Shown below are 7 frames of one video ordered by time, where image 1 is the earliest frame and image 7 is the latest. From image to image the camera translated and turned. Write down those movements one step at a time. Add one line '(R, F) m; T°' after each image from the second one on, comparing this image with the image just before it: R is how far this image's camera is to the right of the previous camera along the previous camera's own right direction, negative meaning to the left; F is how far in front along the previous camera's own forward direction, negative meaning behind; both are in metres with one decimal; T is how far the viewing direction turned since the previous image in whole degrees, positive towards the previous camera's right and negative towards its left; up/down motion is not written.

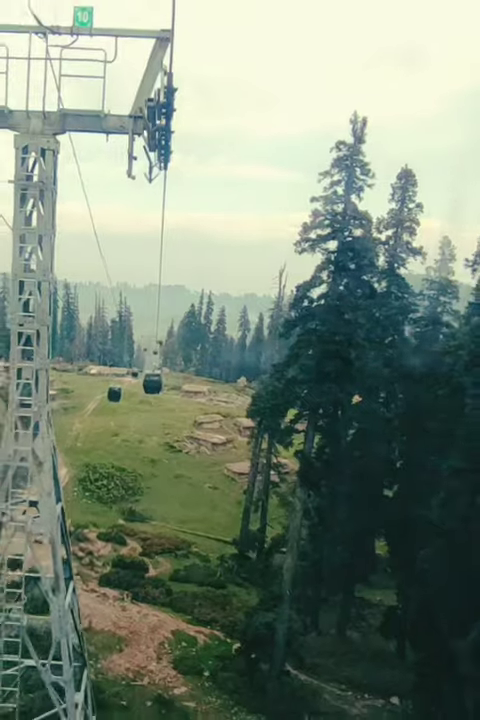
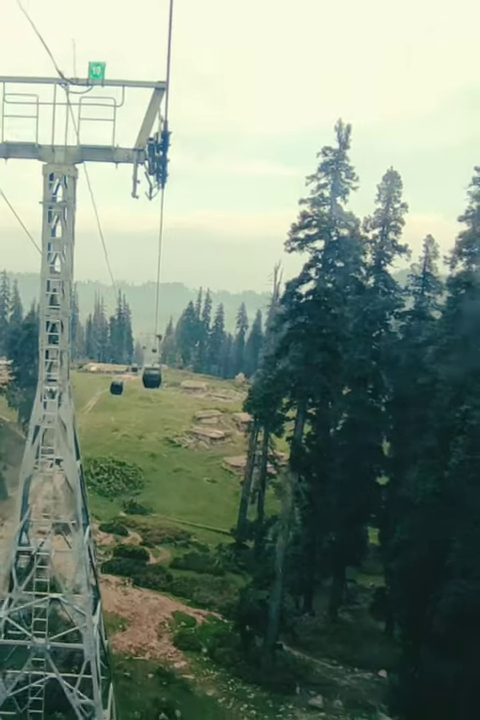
(+0.1, -1.4) m; 0°
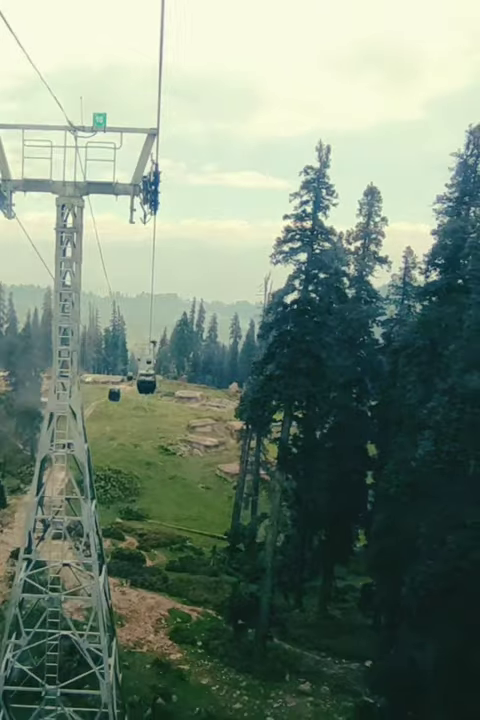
(+0.1, -1.4) m; 0°
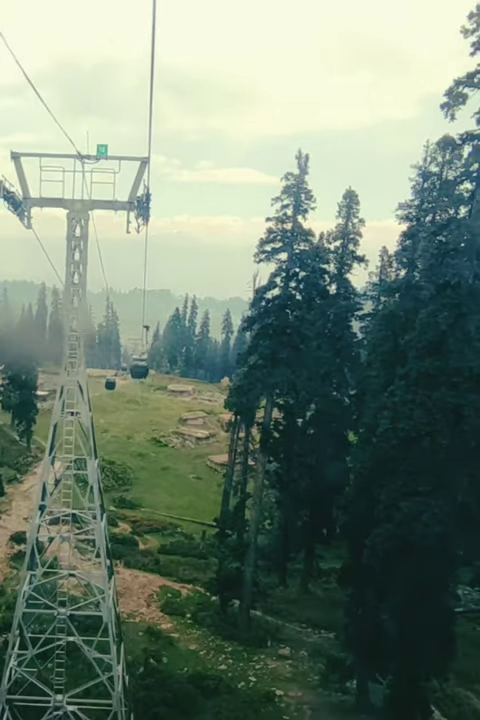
(+0.2, -2.0) m; 0°
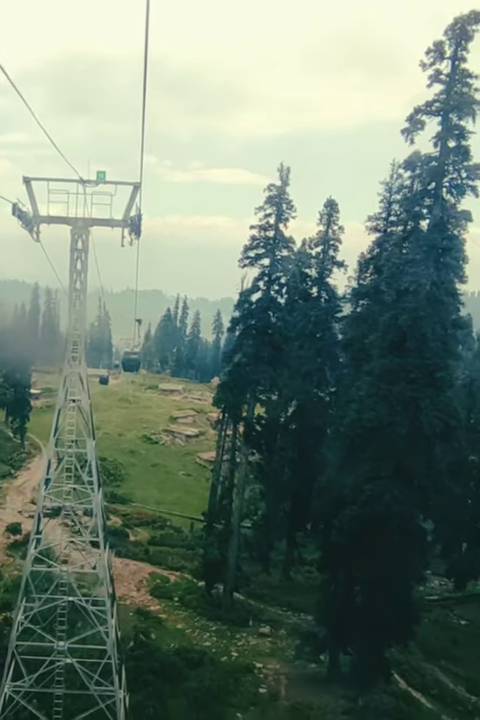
(+0.2, -1.8) m; +1°
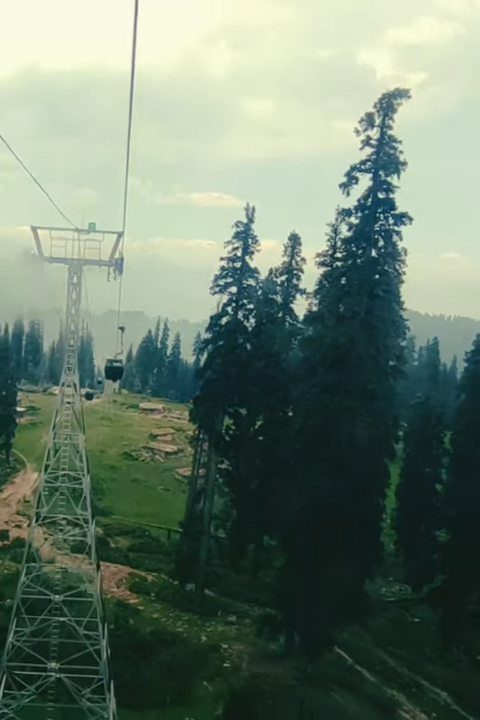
(+0.4, -3.3) m; +1°
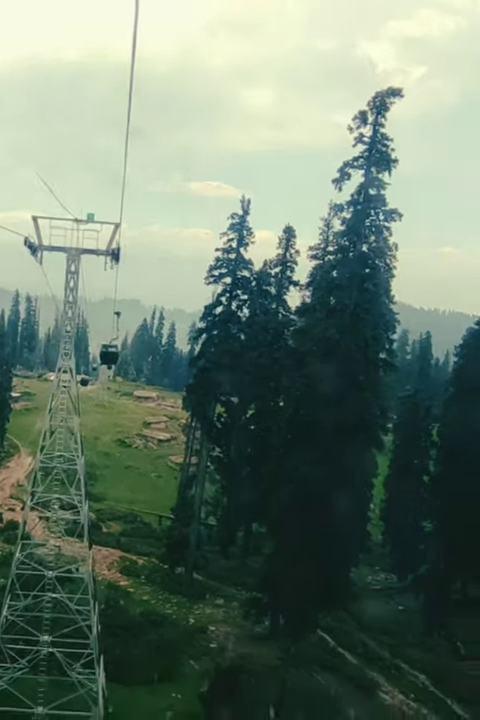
(+0.1, -0.6) m; 0°
